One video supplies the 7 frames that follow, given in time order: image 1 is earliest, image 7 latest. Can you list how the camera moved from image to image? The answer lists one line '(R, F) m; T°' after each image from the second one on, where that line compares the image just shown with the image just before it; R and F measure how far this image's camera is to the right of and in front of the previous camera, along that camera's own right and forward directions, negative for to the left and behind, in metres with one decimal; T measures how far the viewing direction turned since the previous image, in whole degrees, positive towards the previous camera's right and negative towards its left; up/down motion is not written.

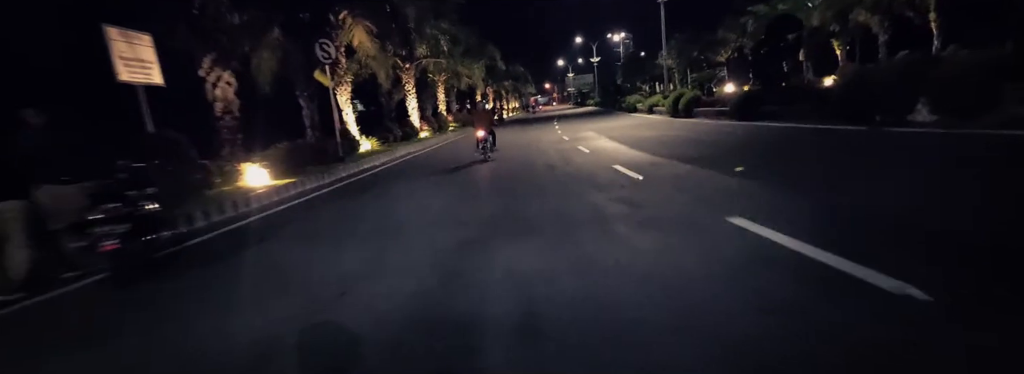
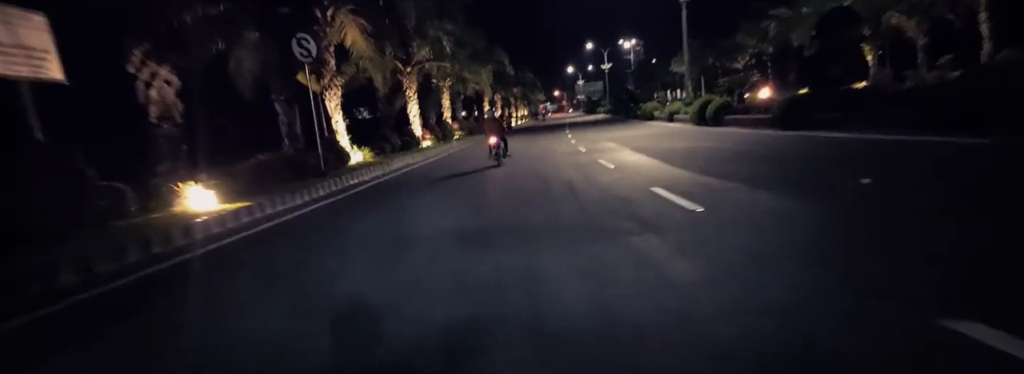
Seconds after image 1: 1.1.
(0.0, +2.0) m; -1°
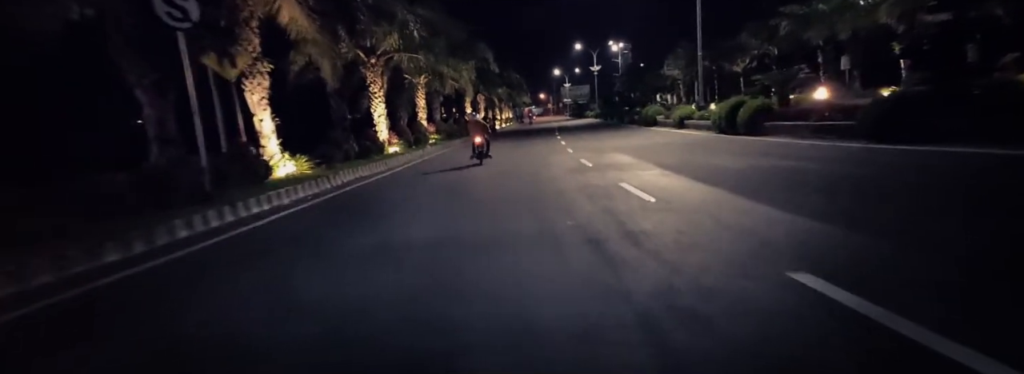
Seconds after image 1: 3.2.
(0.0, +3.9) m; +2°
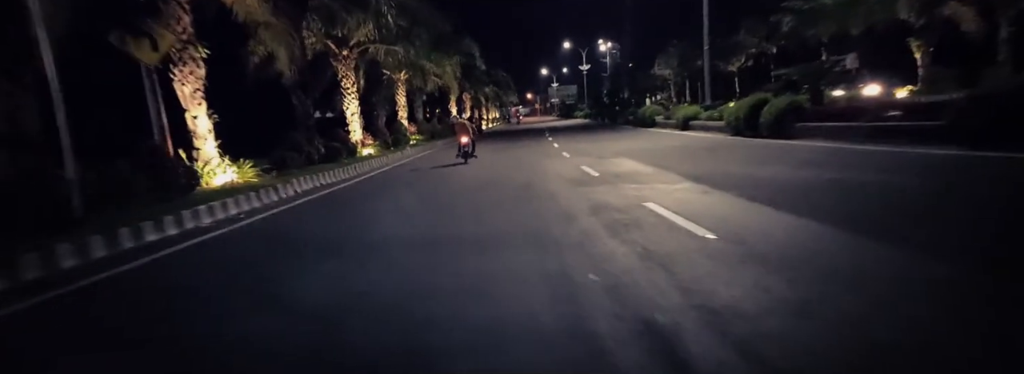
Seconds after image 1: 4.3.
(0.0, +2.1) m; +1°
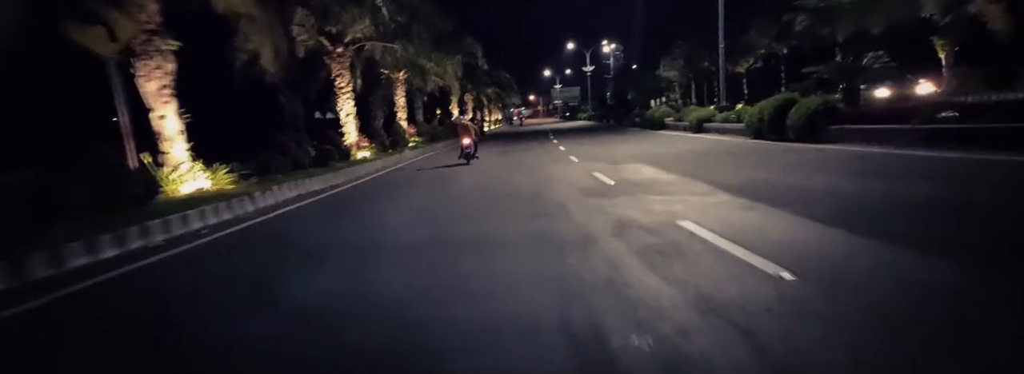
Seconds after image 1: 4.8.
(-0.1, +1.1) m; 0°
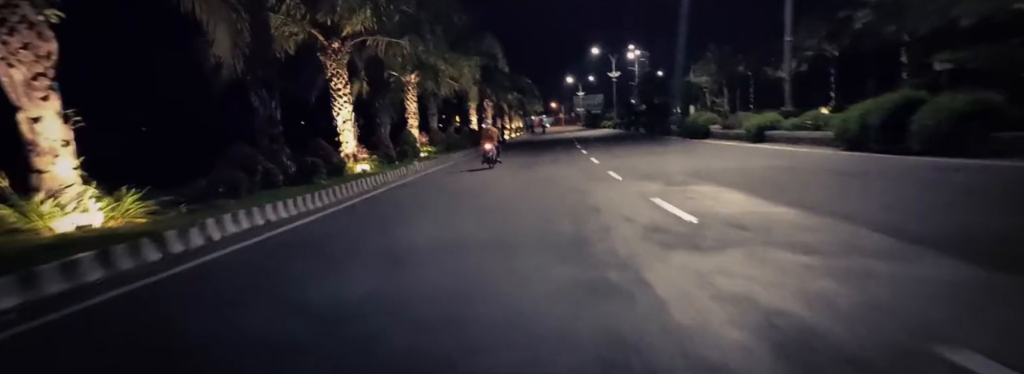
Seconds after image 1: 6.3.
(-0.1, +3.0) m; -2°
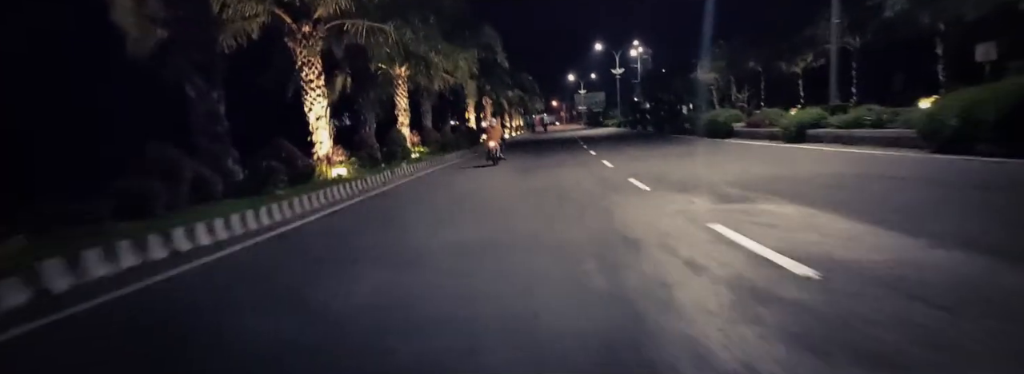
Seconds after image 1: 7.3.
(0.0, +2.5) m; 0°
